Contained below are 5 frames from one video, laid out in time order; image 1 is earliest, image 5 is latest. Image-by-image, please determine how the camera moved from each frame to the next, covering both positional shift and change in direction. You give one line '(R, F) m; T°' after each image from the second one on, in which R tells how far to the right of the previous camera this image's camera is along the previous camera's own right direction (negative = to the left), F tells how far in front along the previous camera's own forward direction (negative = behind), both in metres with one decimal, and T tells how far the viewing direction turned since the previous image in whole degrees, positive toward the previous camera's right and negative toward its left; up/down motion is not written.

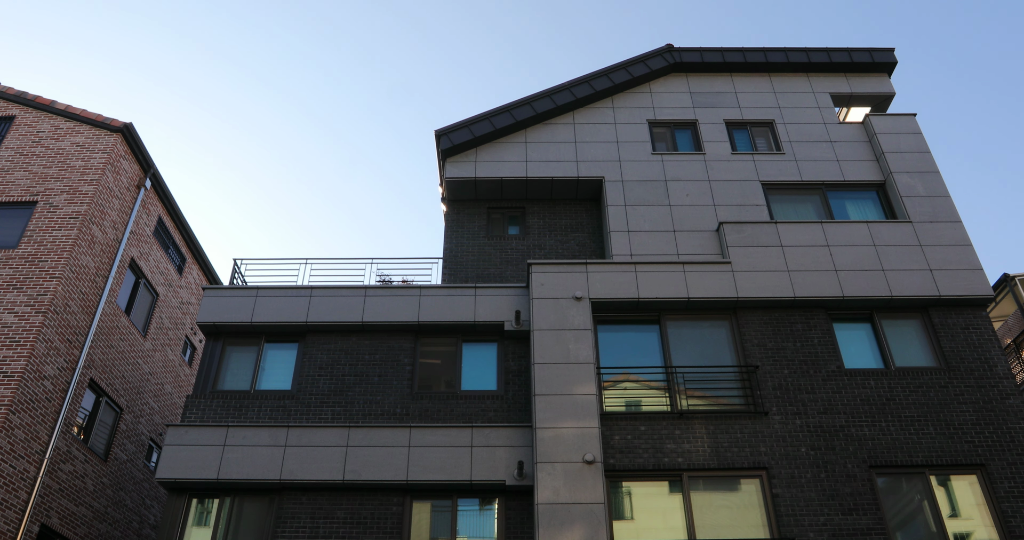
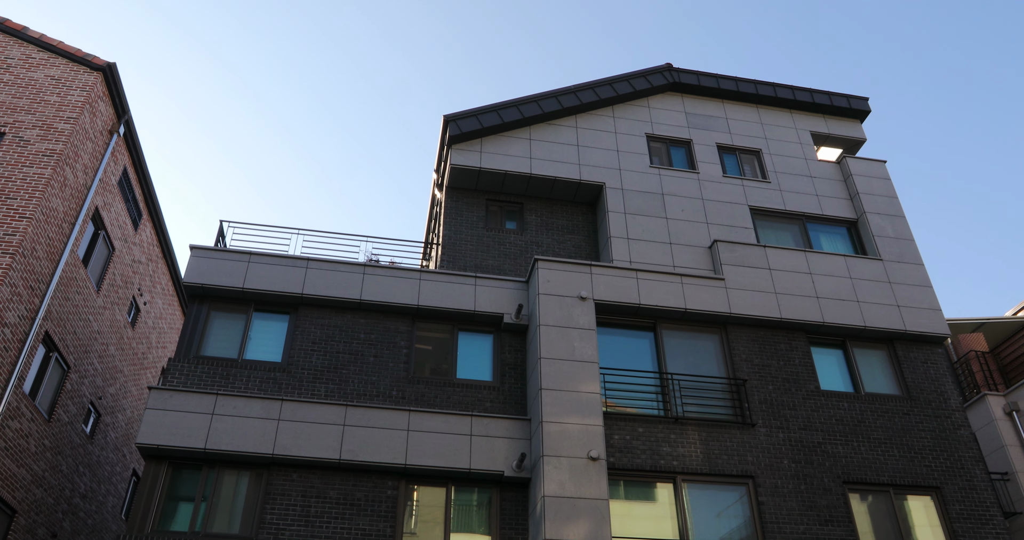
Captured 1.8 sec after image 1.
(-2.3, +0.1) m; +8°
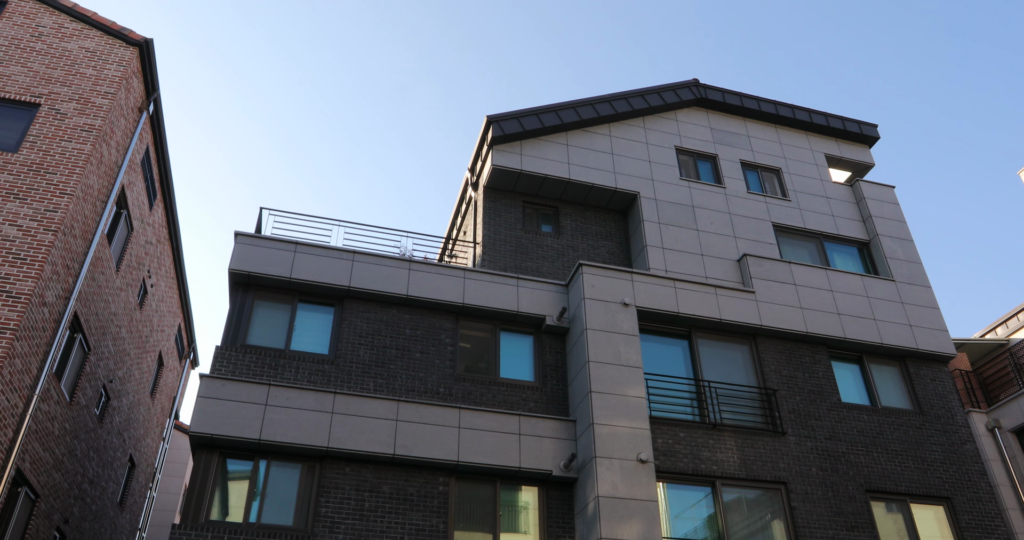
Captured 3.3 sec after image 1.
(-2.2, -0.1) m; +5°
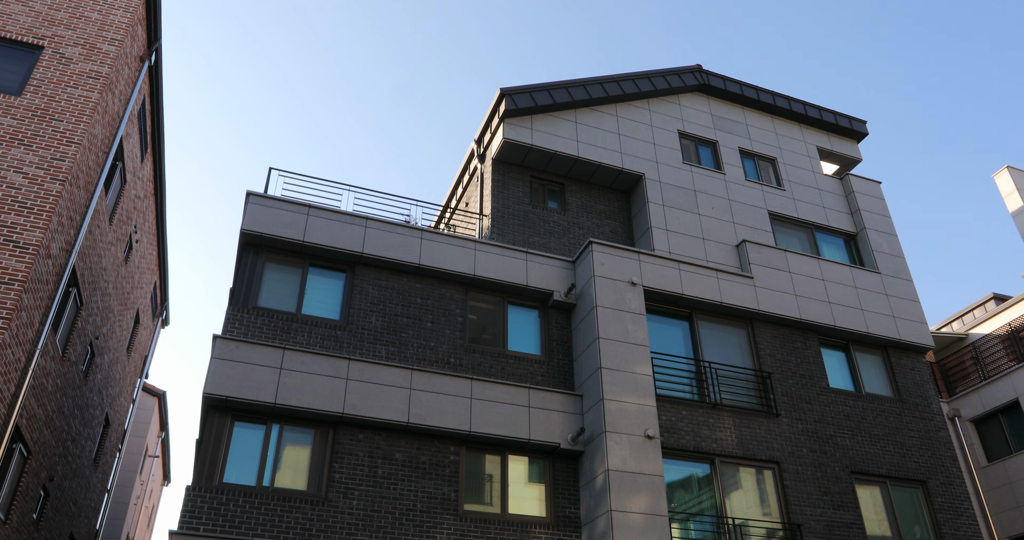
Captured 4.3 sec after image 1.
(-1.3, 0.0) m; +4°
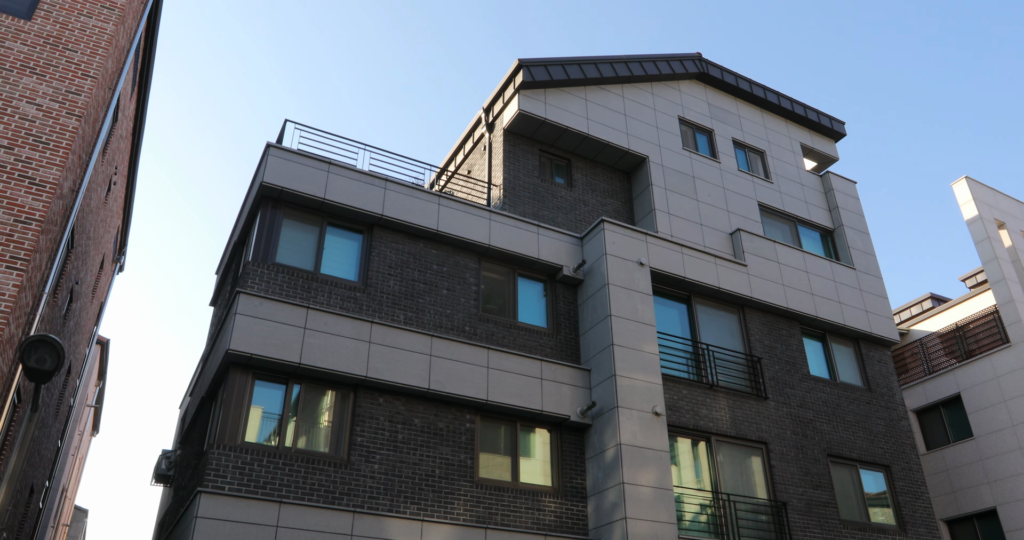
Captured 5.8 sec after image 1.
(-2.0, 0.0) m; +6°
